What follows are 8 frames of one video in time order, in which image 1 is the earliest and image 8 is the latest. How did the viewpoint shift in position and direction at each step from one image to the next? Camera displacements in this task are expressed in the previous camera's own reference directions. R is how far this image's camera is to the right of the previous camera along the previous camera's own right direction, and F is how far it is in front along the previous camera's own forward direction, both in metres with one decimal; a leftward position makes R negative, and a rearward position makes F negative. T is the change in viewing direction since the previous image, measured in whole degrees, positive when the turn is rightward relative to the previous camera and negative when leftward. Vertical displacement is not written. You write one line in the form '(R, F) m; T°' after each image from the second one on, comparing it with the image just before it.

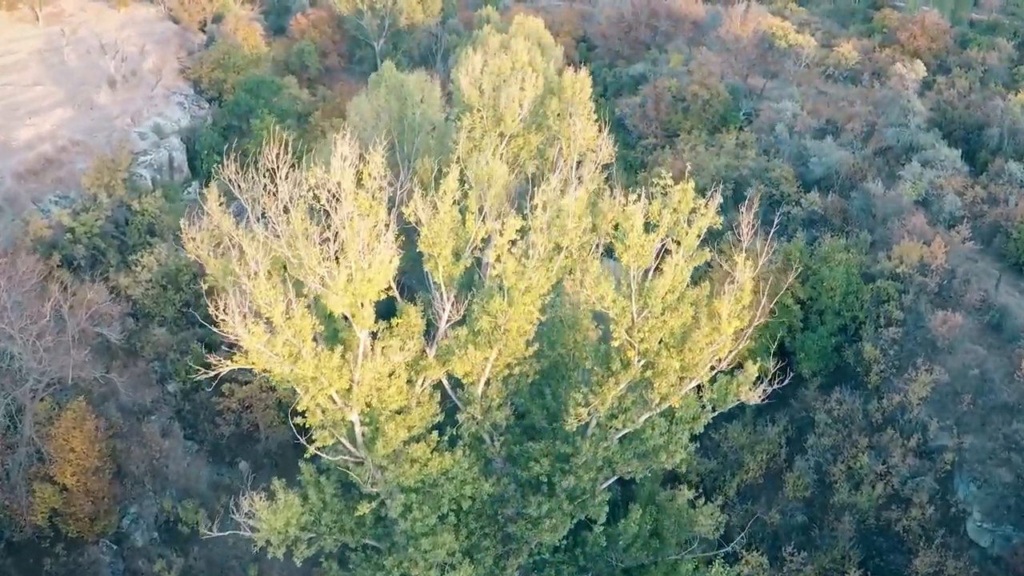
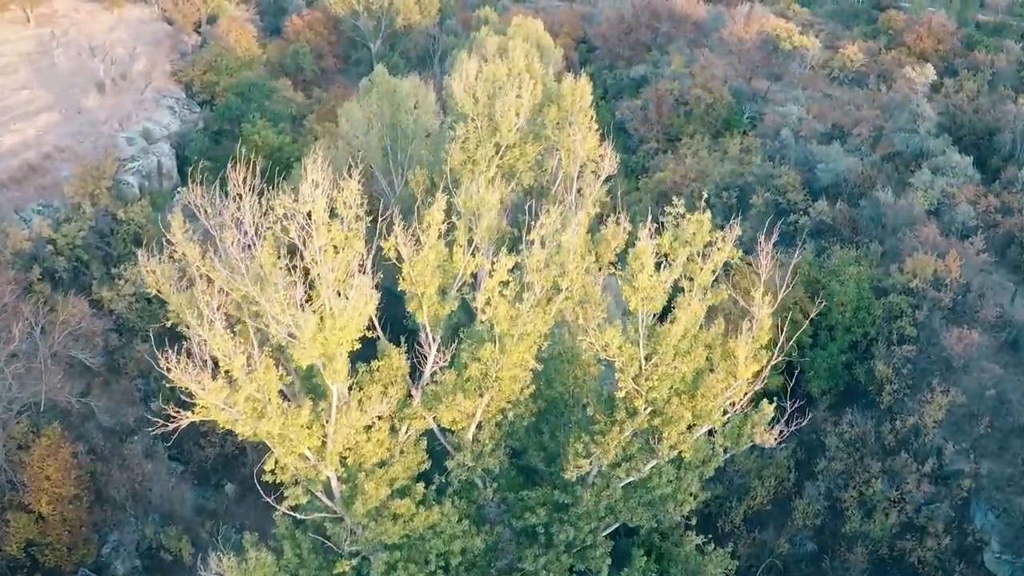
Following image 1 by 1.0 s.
(+0.1, +1.0) m; 0°
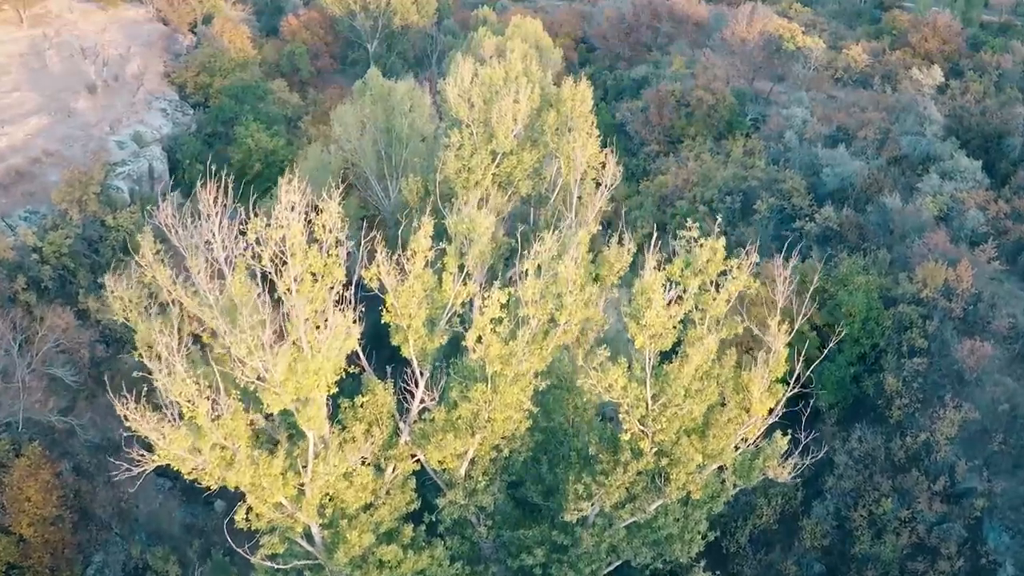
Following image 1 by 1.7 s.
(+0.1, +0.7) m; 0°
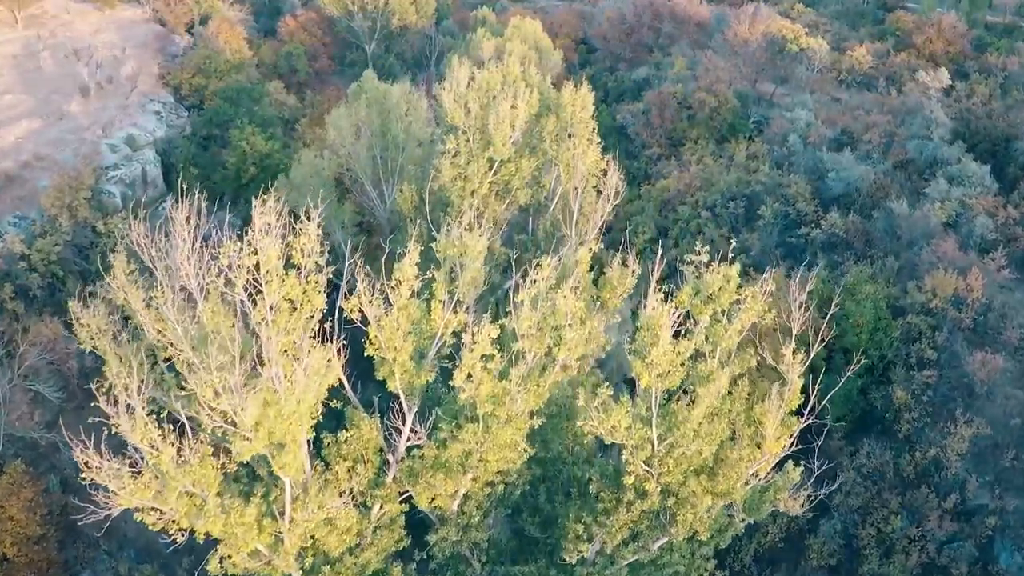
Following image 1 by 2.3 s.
(+0.1, +0.6) m; 0°
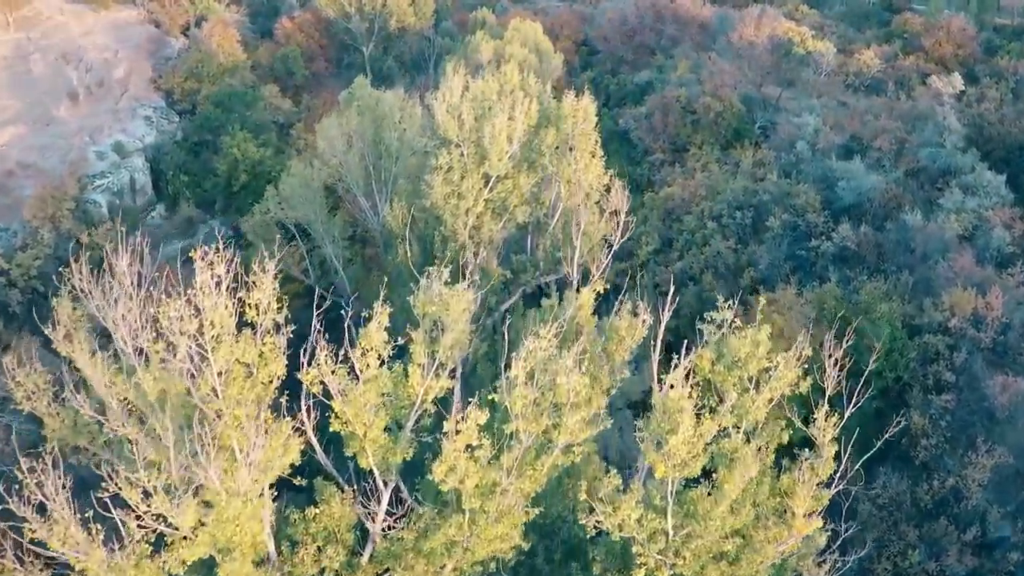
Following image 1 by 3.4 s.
(+0.1, +1.0) m; 0°
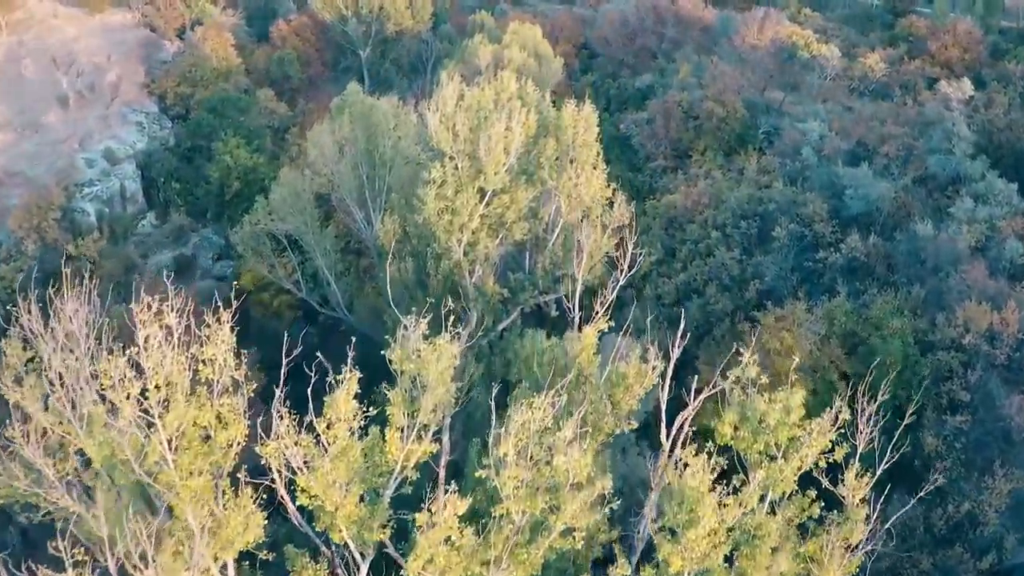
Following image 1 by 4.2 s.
(+0.1, +0.8) m; 0°
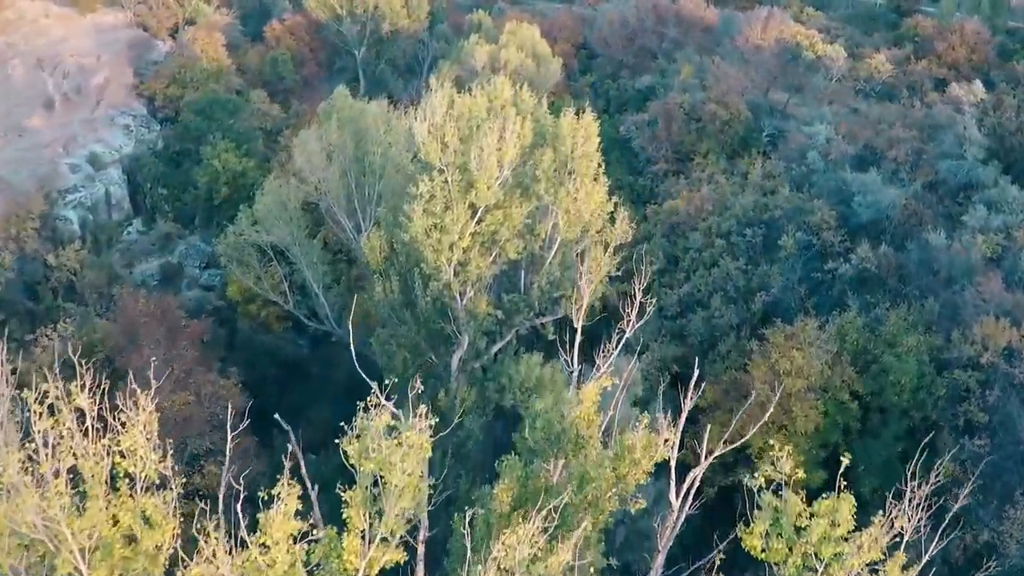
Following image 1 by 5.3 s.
(+0.1, +1.0) m; 0°
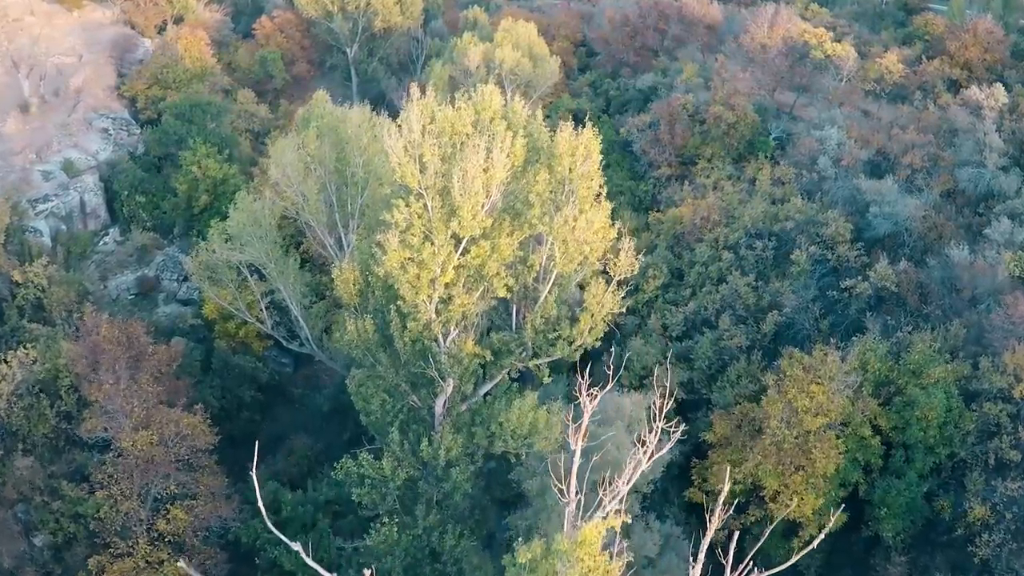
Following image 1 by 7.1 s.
(+0.1, +1.6) m; 0°
